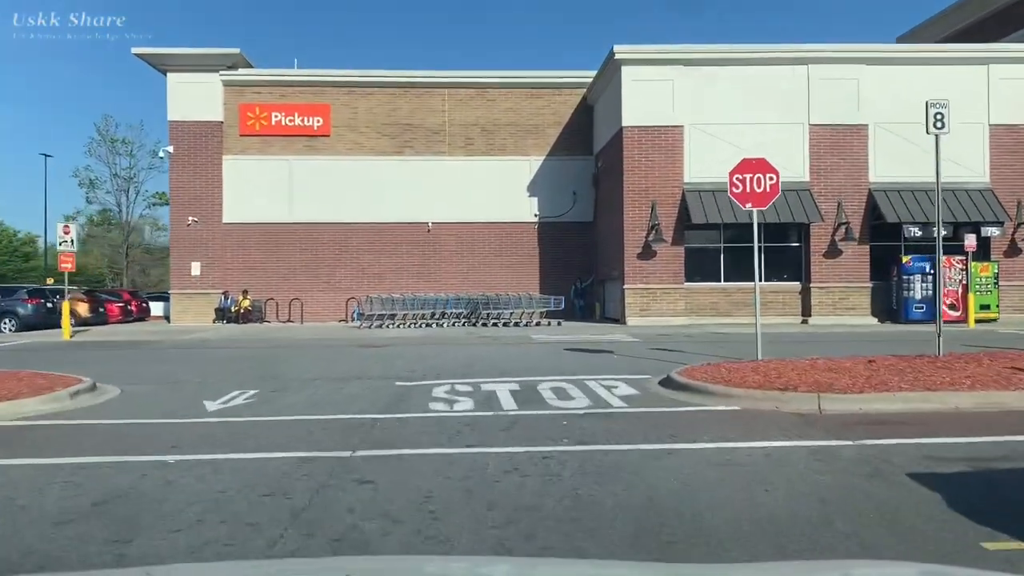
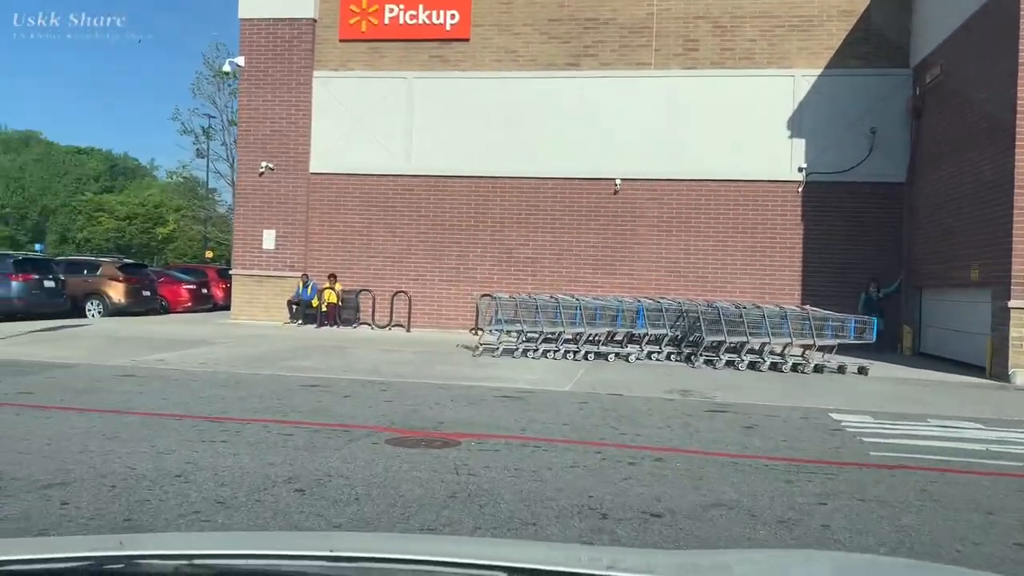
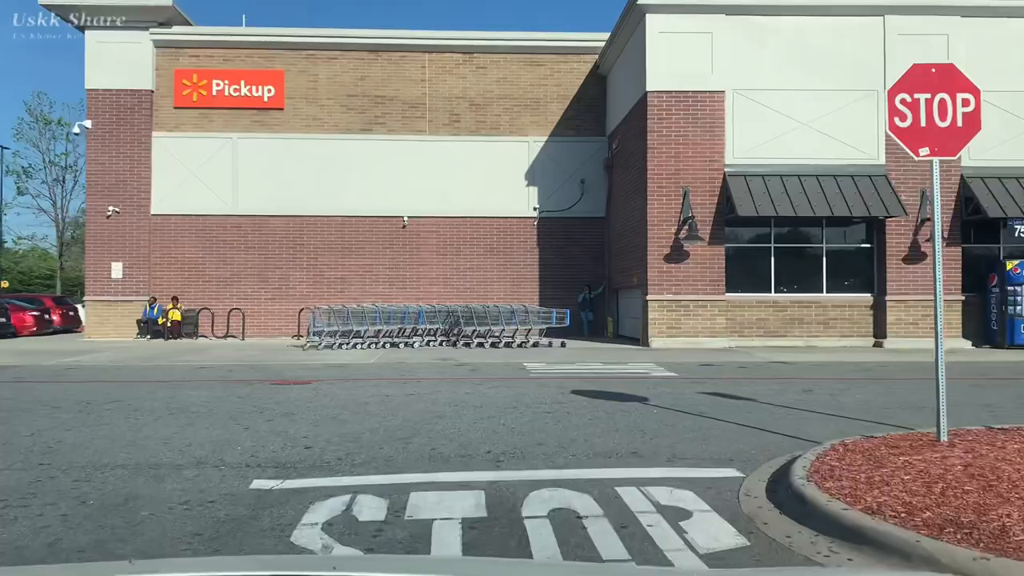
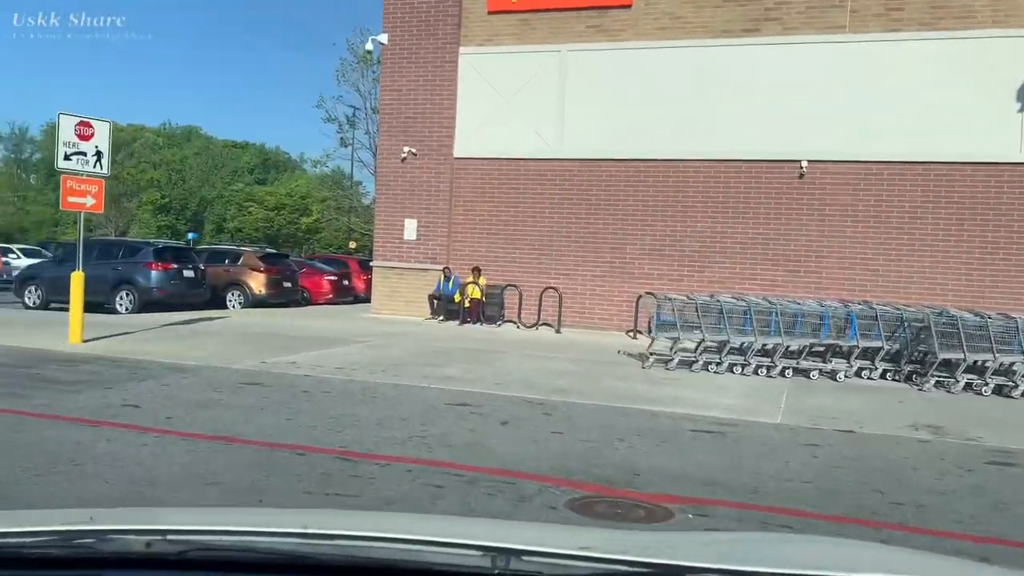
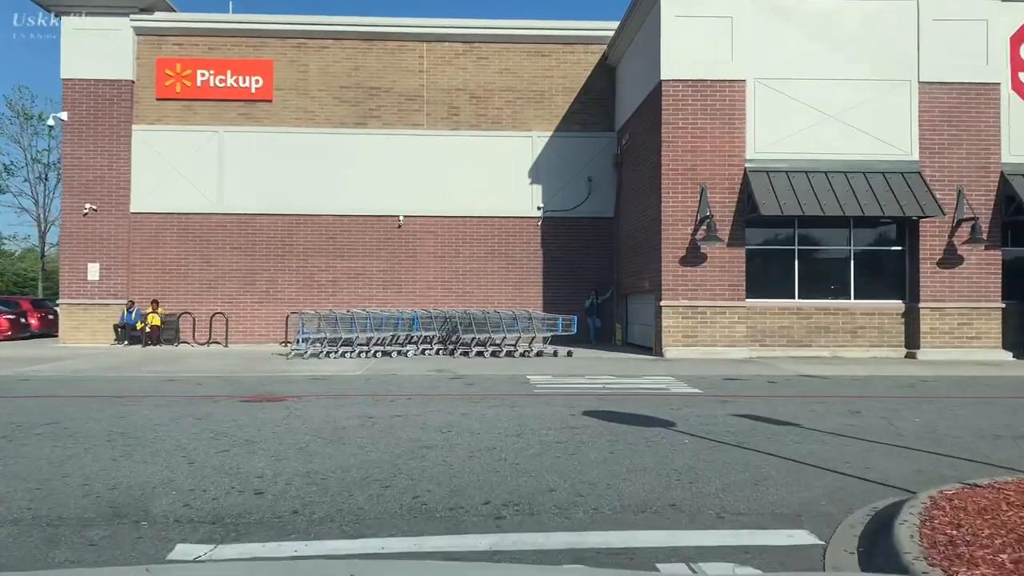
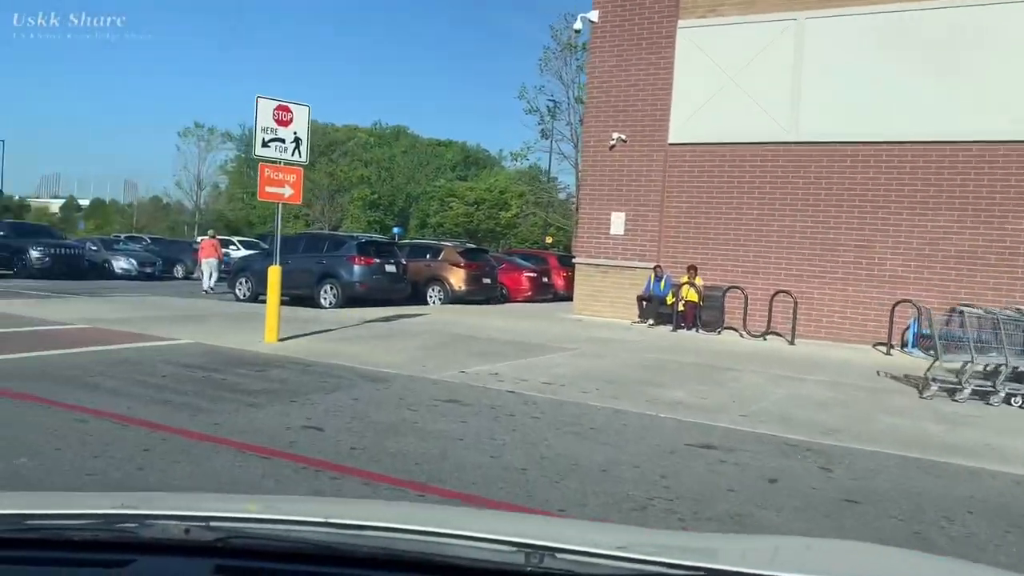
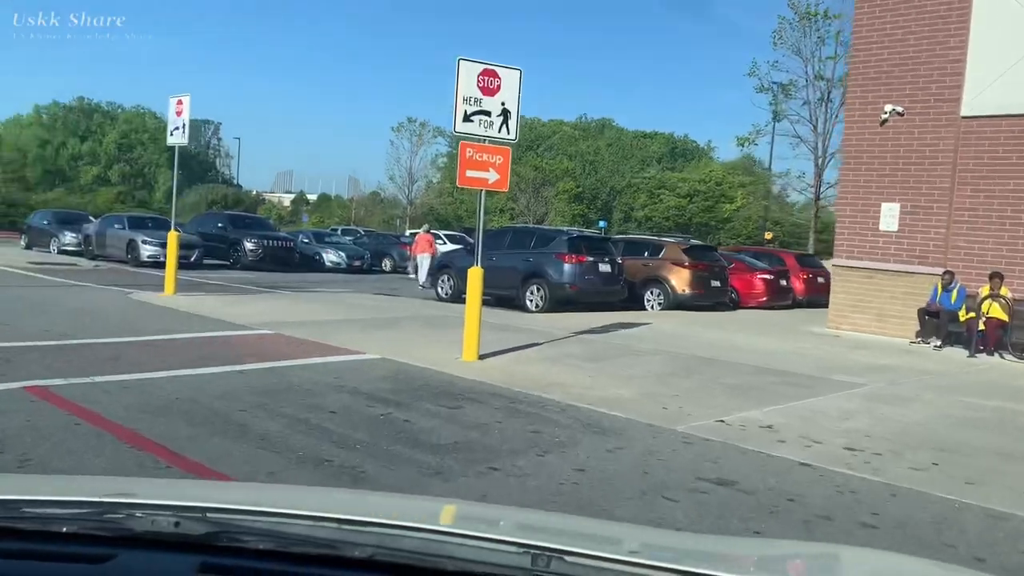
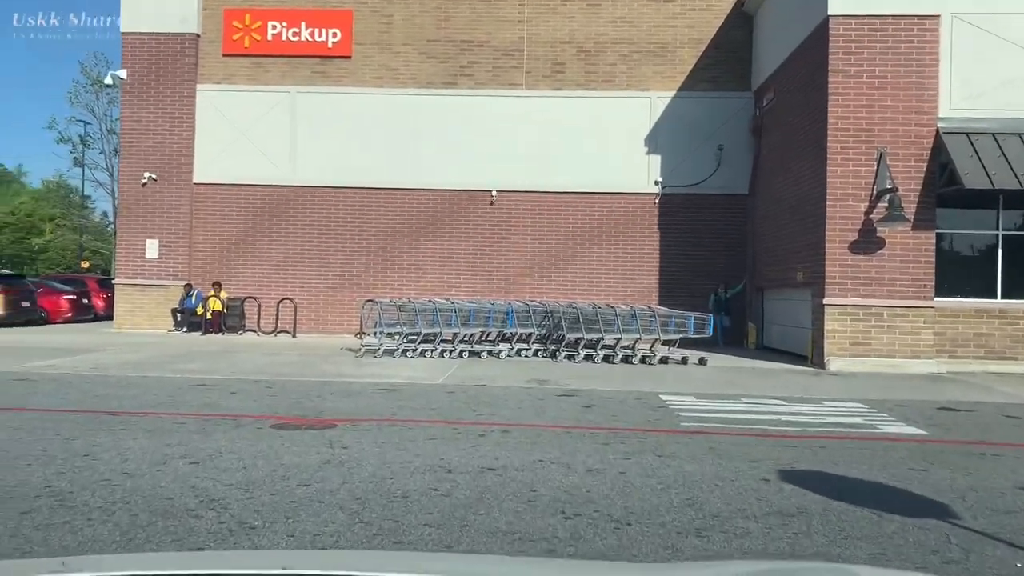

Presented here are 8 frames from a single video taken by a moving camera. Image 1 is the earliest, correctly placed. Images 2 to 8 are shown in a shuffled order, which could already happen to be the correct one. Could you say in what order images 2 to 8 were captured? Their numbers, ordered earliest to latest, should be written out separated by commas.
3, 5, 8, 2, 4, 6, 7
